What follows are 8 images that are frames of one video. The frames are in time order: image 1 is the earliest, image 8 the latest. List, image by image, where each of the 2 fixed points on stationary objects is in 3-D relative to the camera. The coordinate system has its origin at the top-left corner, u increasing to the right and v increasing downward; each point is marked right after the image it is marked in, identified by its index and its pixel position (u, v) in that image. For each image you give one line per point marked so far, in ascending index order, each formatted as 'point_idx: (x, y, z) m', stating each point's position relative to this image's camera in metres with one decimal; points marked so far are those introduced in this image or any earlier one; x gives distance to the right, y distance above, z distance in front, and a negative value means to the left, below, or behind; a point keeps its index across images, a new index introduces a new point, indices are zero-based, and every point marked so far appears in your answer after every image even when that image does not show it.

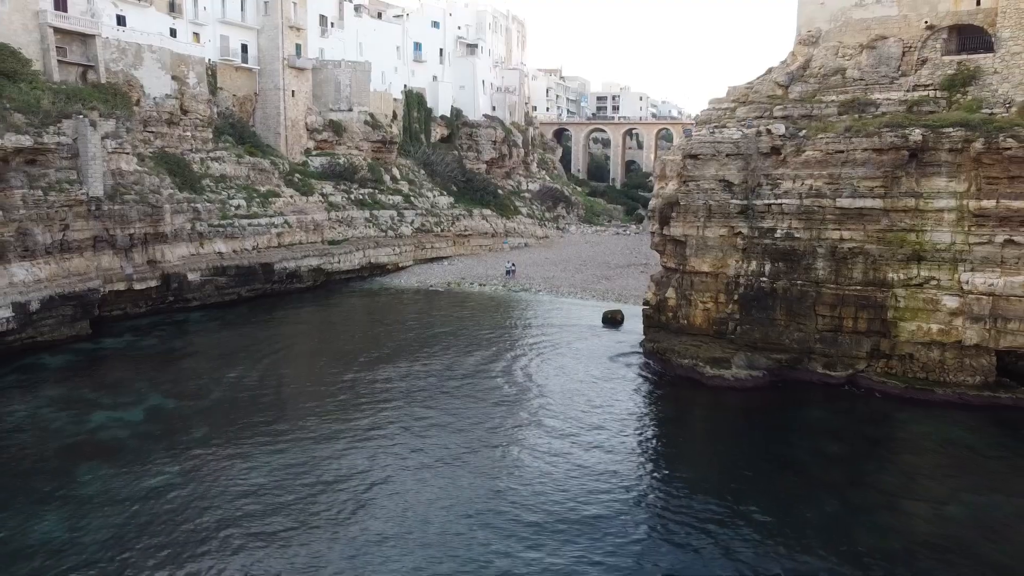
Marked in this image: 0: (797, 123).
0: (+6.8, +3.9, +18.7) m
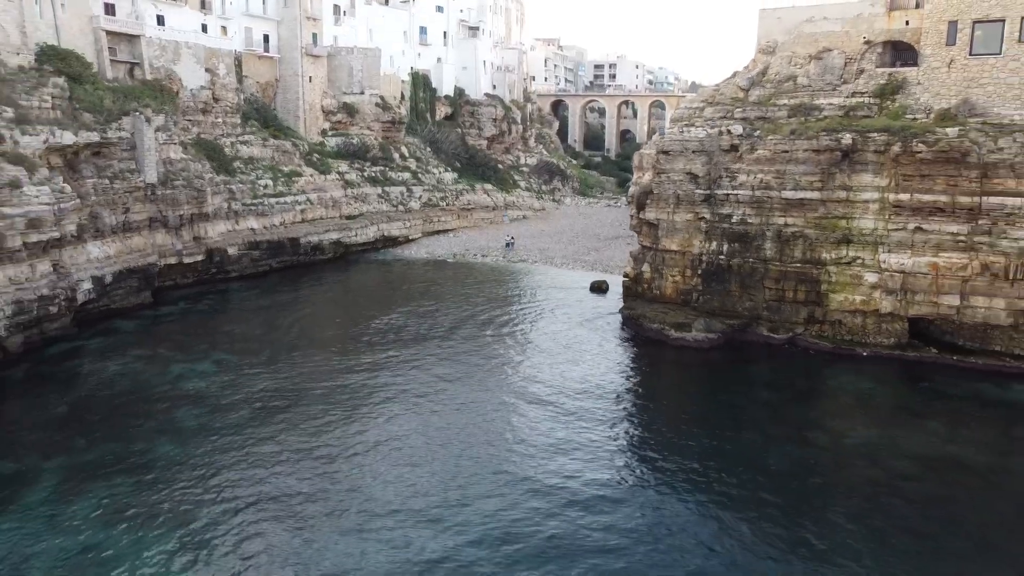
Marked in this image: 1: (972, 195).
0: (+6.7, +4.6, +22.1) m
1: (+11.1, +2.3, +18.9) m
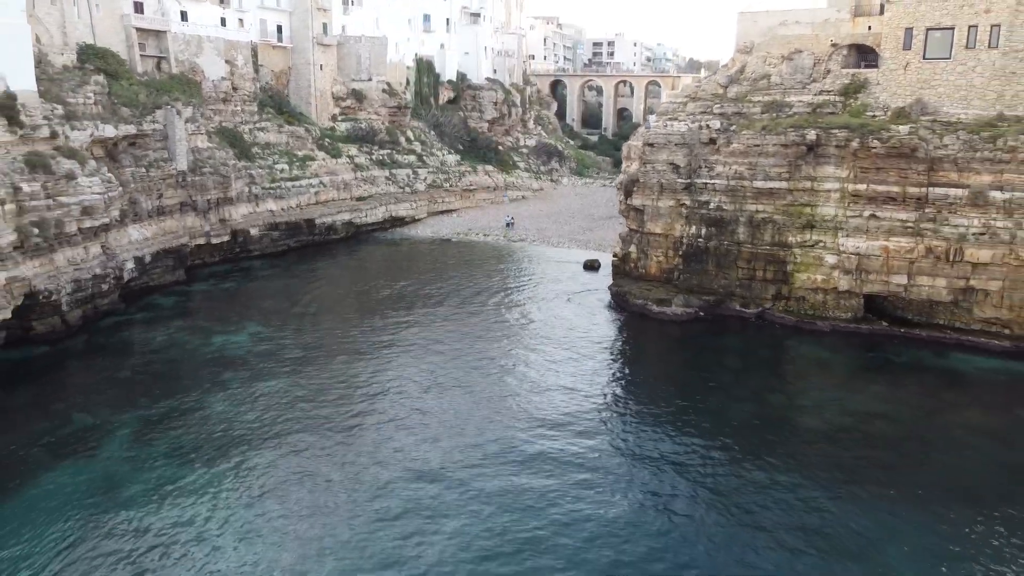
0: (+6.7, +5.2, +24.4) m
1: (+11.1, +2.8, +21.3) m
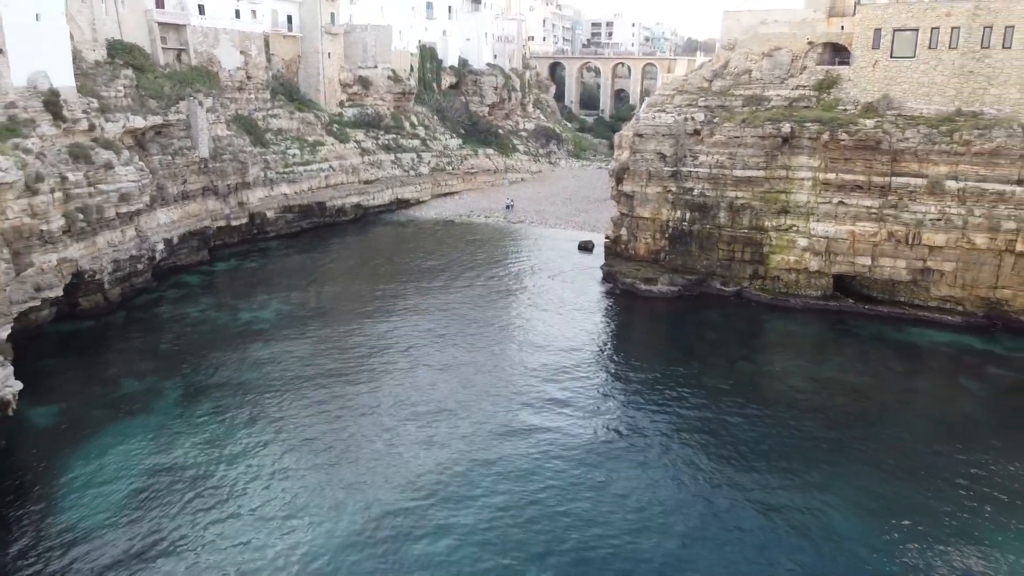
0: (+6.7, +5.9, +26.4) m
1: (+11.1, +3.4, +23.4) m
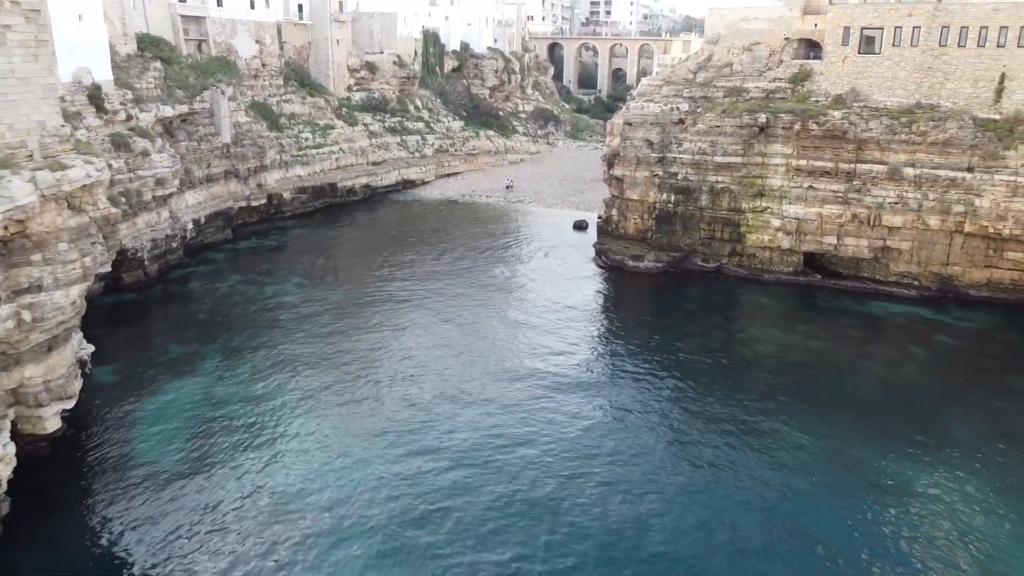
0: (+6.7, +6.8, +28.7) m
1: (+11.1, +4.1, +25.8) m
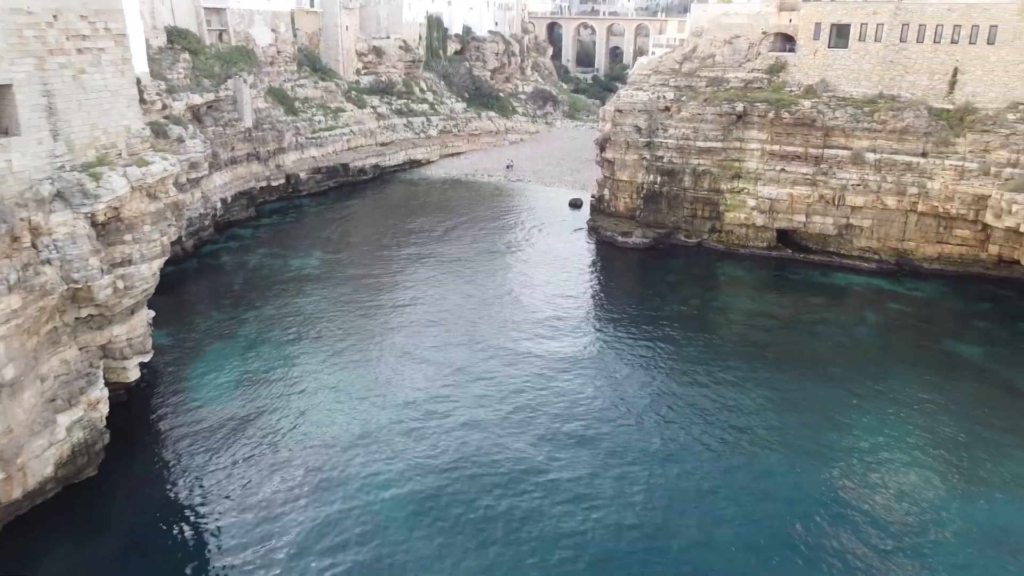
0: (+6.7, +7.8, +31.3) m
1: (+11.1, +5.1, +28.5) m
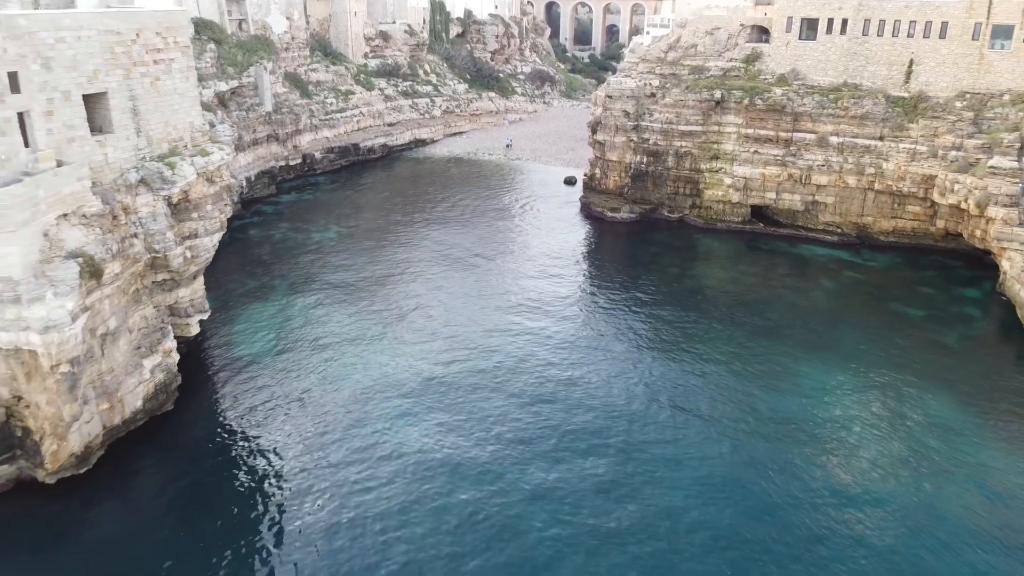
0: (+6.7, +9.1, +34.3) m
1: (+11.0, +6.3, +31.6) m
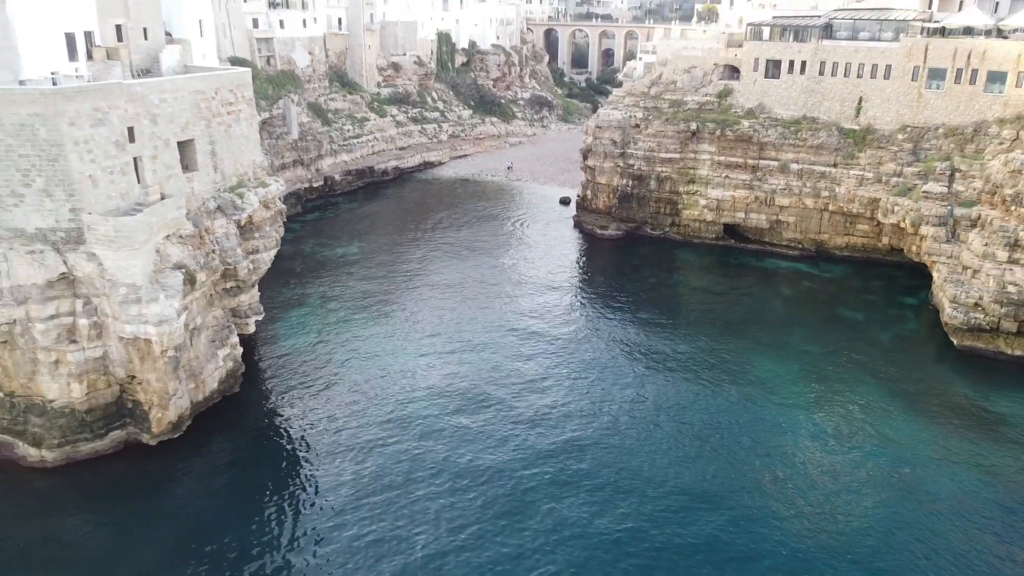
0: (+6.7, +8.7, +38.7) m
1: (+11.1, +5.9, +36.0) m
